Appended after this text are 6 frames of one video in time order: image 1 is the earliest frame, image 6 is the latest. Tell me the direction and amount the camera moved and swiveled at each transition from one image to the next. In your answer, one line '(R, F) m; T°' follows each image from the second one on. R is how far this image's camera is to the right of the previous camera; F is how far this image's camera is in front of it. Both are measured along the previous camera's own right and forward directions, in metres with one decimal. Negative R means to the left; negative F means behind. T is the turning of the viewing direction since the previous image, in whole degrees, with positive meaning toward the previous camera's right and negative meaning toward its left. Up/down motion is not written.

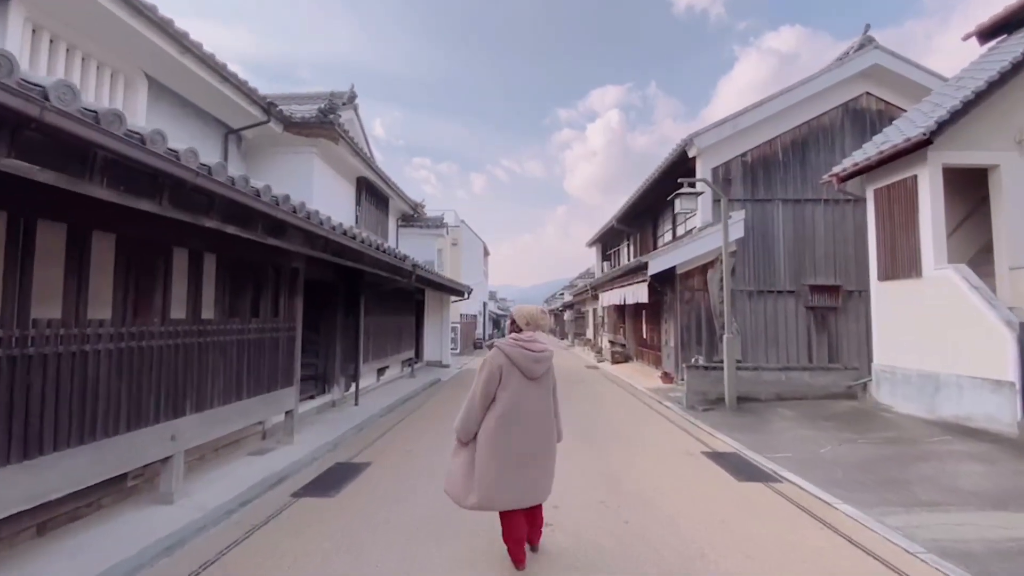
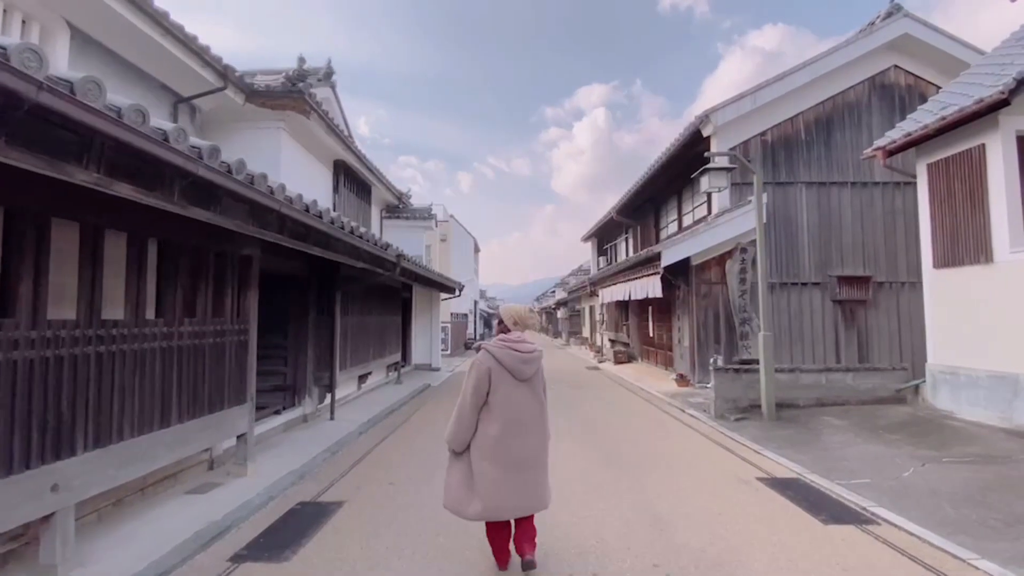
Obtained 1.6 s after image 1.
(-0.2, +1.3) m; +1°
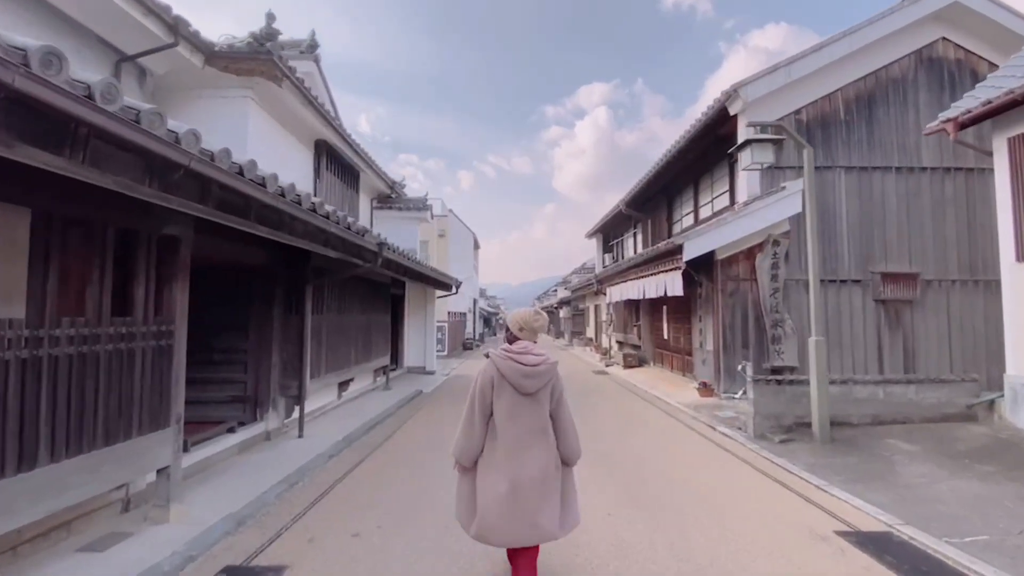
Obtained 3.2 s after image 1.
(0.0, +1.3) m; 0°
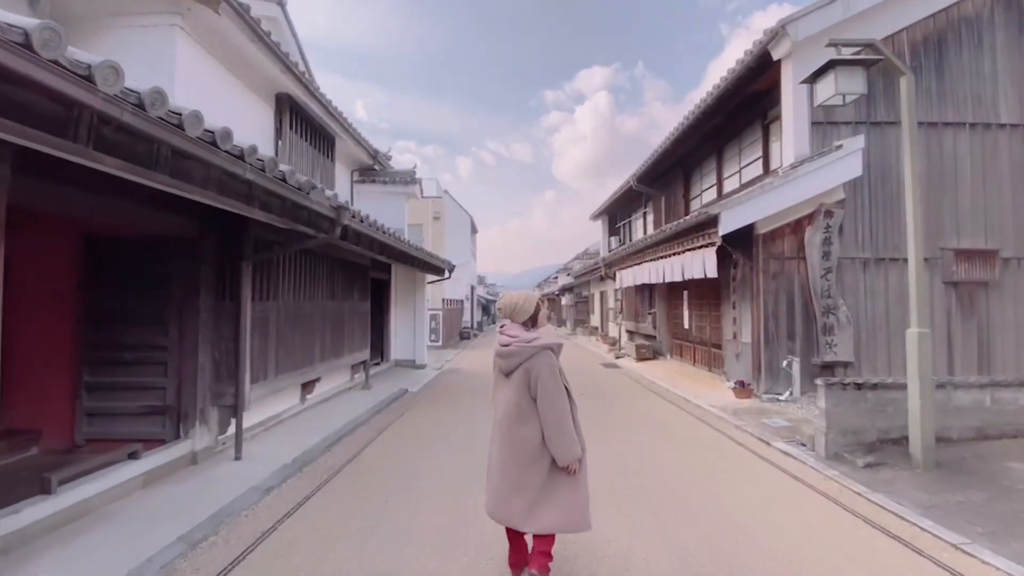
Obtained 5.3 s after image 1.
(0.0, +1.7) m; 0°
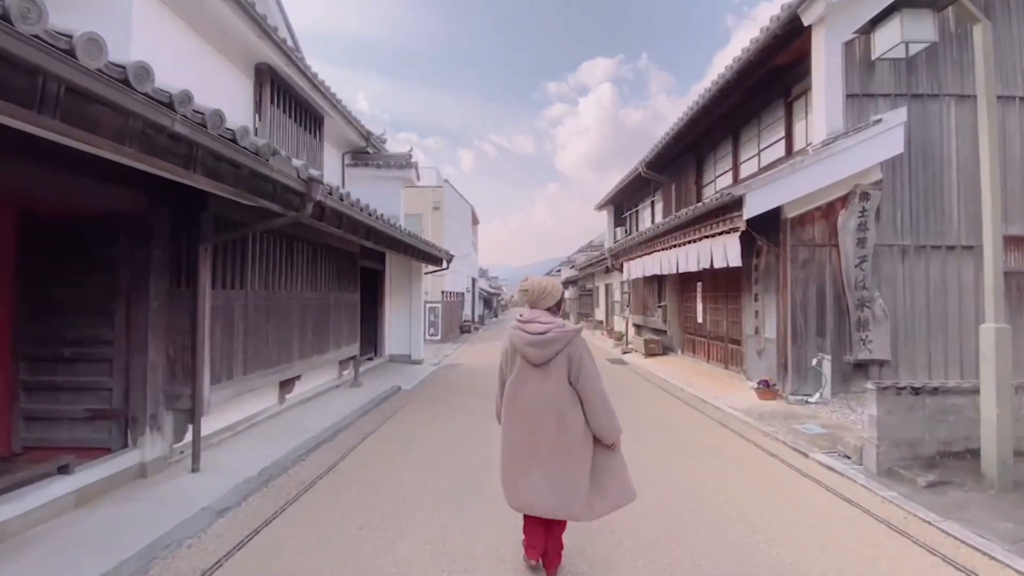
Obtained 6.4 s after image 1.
(0.0, +0.8) m; 0°
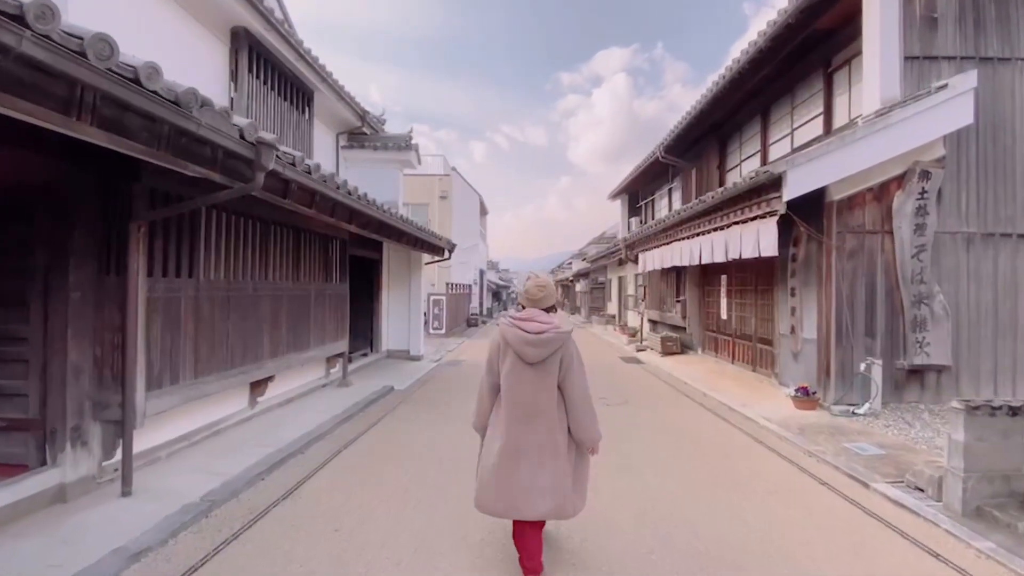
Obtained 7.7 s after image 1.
(+0.1, +0.9) m; -1°
